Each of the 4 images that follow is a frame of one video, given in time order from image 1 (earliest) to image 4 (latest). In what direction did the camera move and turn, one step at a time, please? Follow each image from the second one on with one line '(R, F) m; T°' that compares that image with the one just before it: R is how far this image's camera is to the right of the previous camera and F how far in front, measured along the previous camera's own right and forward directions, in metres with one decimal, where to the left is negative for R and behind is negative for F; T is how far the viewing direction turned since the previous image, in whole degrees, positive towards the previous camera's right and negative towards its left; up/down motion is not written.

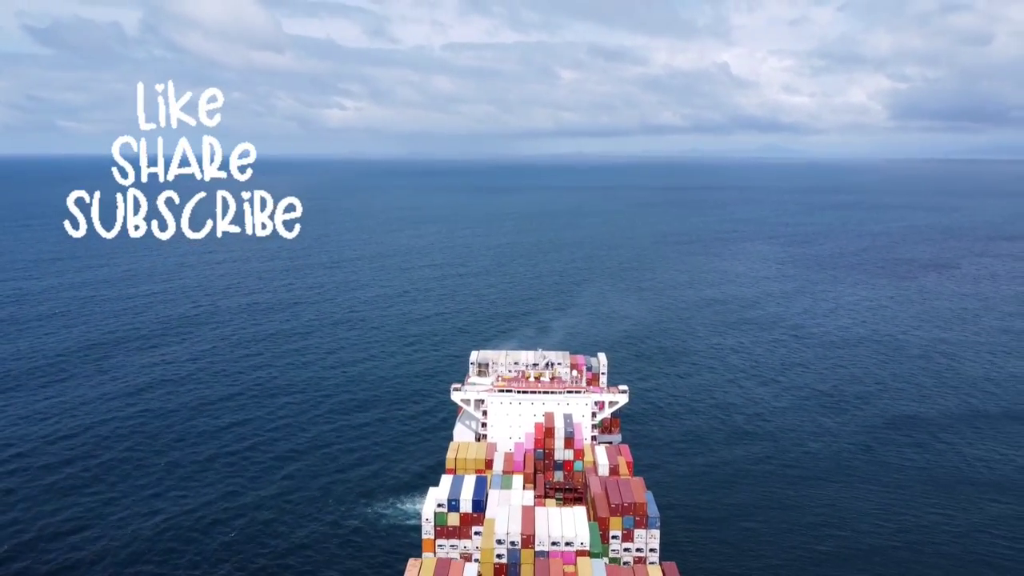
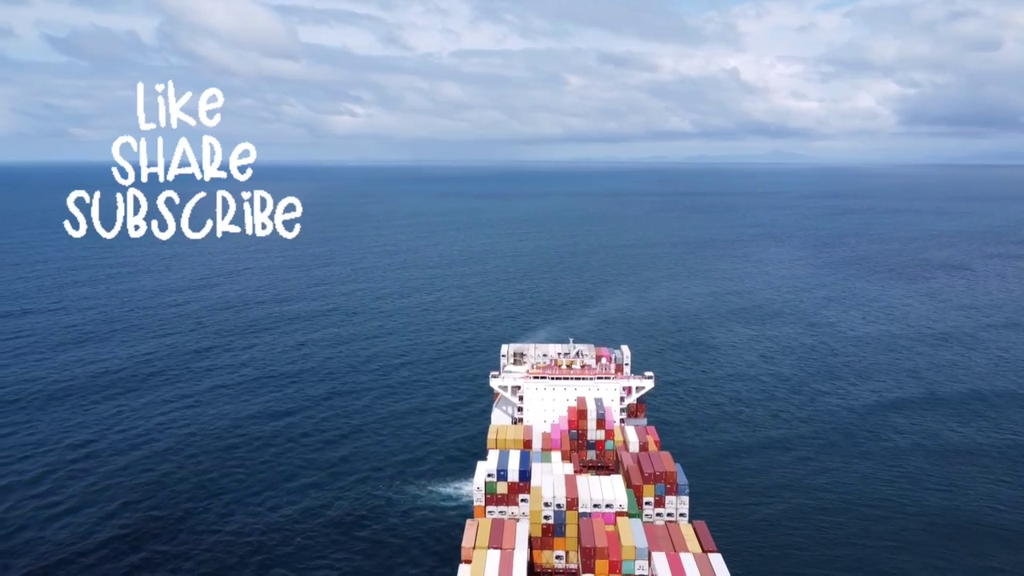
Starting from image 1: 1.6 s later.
(-2.0, -3.9) m; -1°
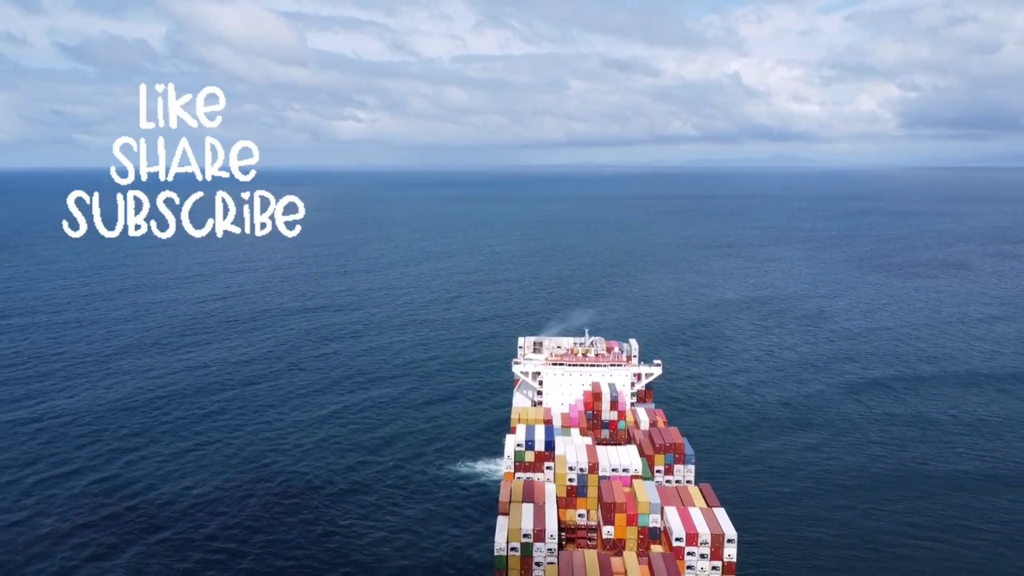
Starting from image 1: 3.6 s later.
(-1.4, -5.1) m; 0°
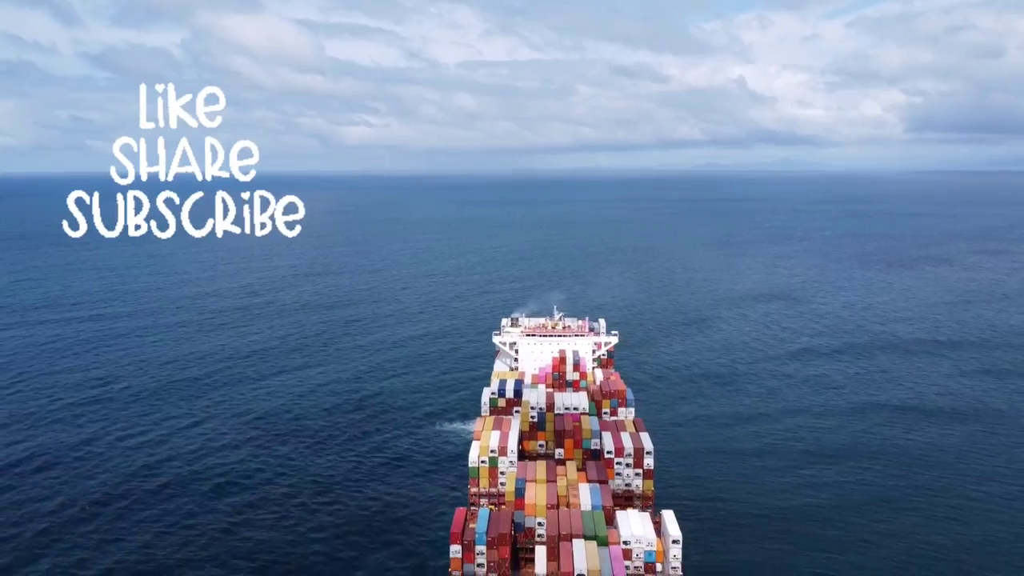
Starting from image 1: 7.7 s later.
(+2.5, -10.6) m; -1°
